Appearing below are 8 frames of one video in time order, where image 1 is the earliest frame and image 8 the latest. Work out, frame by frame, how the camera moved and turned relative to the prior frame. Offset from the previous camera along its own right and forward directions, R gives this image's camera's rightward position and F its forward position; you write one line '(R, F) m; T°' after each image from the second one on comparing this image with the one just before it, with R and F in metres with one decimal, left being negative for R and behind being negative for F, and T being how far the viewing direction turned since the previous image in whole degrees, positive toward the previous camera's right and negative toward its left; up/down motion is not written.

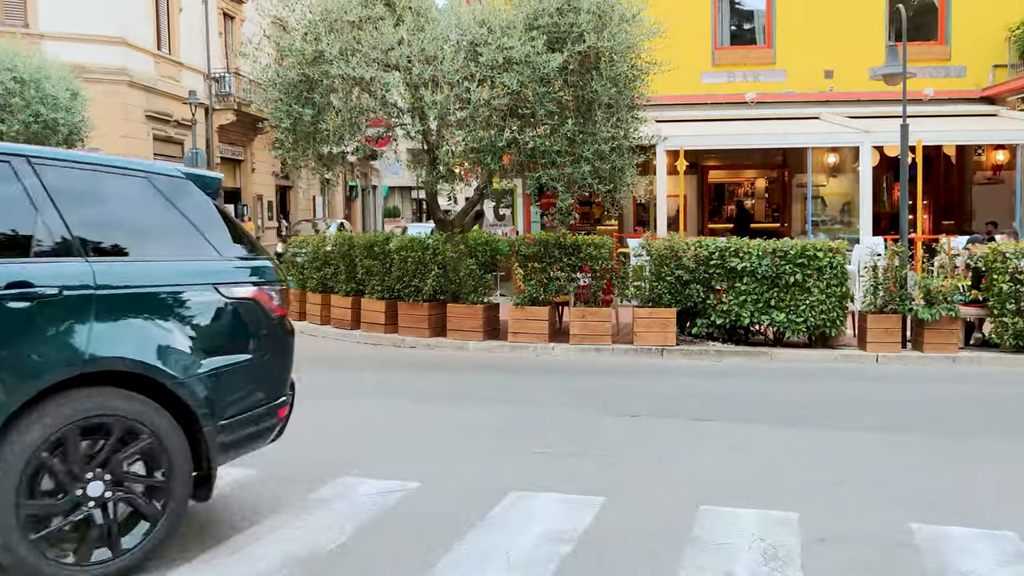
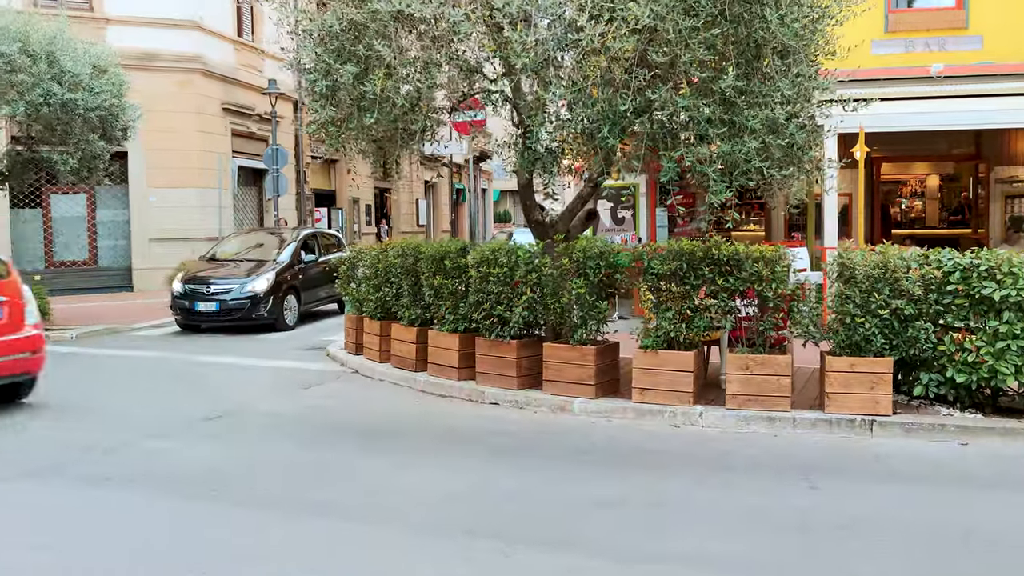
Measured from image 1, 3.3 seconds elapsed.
(-0.1, +3.1) m; -7°
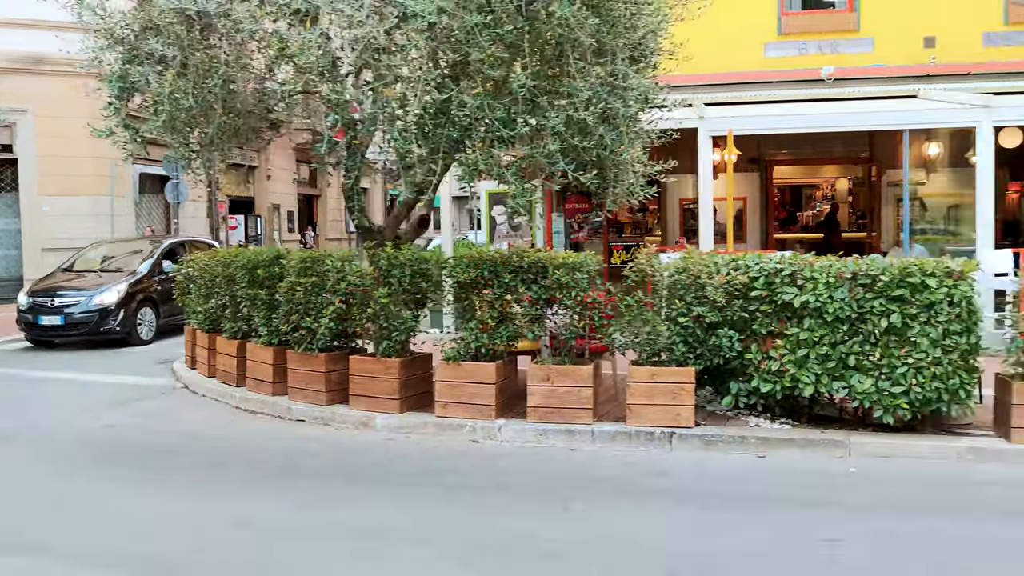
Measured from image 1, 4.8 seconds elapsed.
(+1.1, +0.3) m; +2°
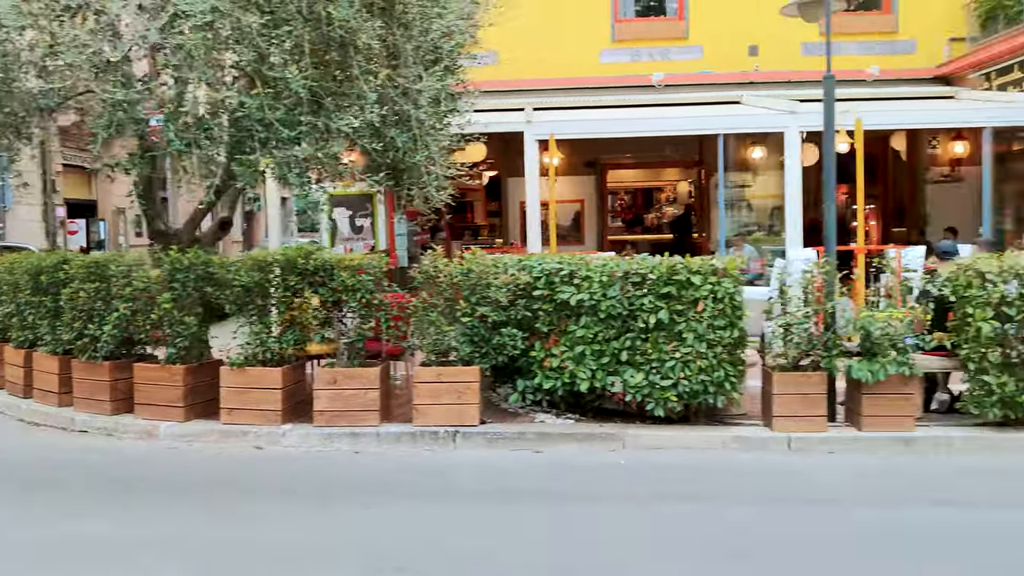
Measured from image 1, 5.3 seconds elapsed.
(+0.6, -0.1) m; +7°
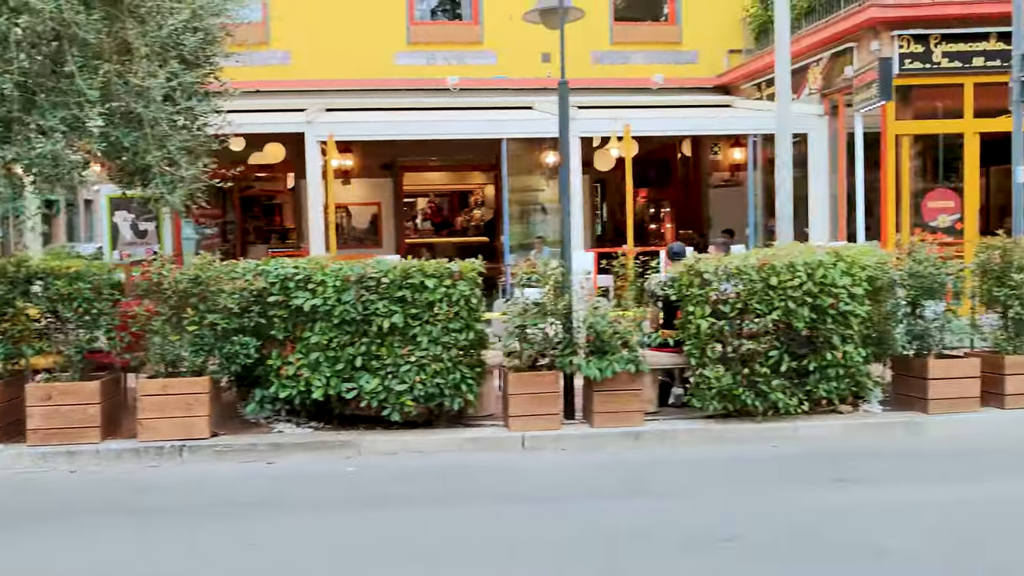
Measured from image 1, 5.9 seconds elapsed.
(+0.7, 0.0) m; +9°
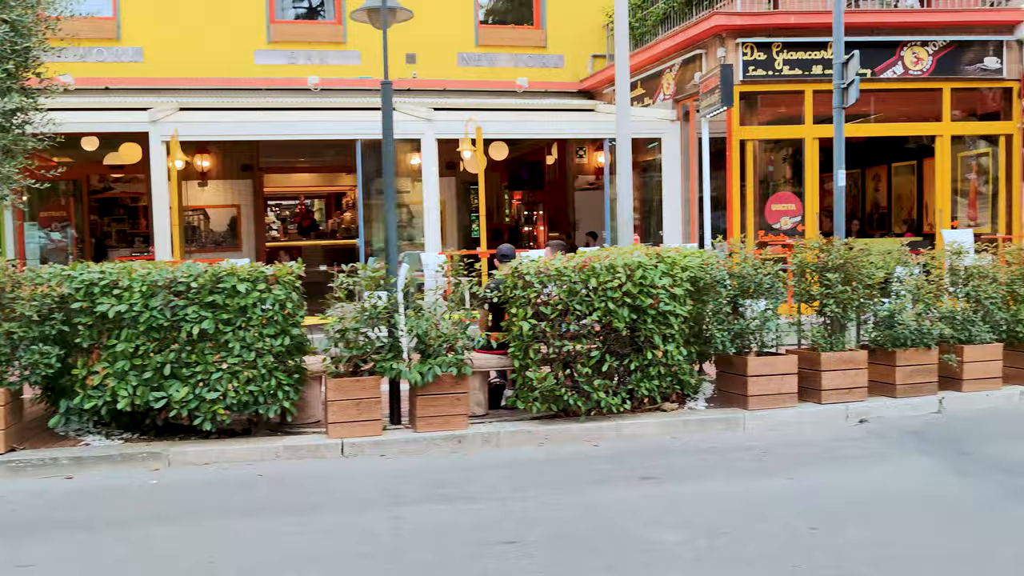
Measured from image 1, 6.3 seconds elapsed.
(+0.5, 0.0) m; +6°
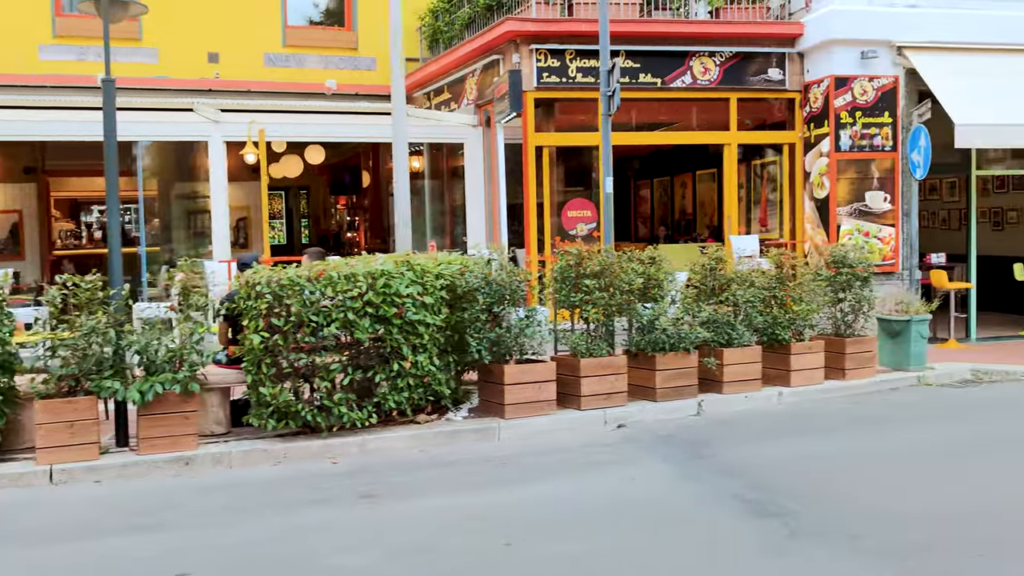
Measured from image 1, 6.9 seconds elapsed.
(+0.8, +0.2) m; +8°
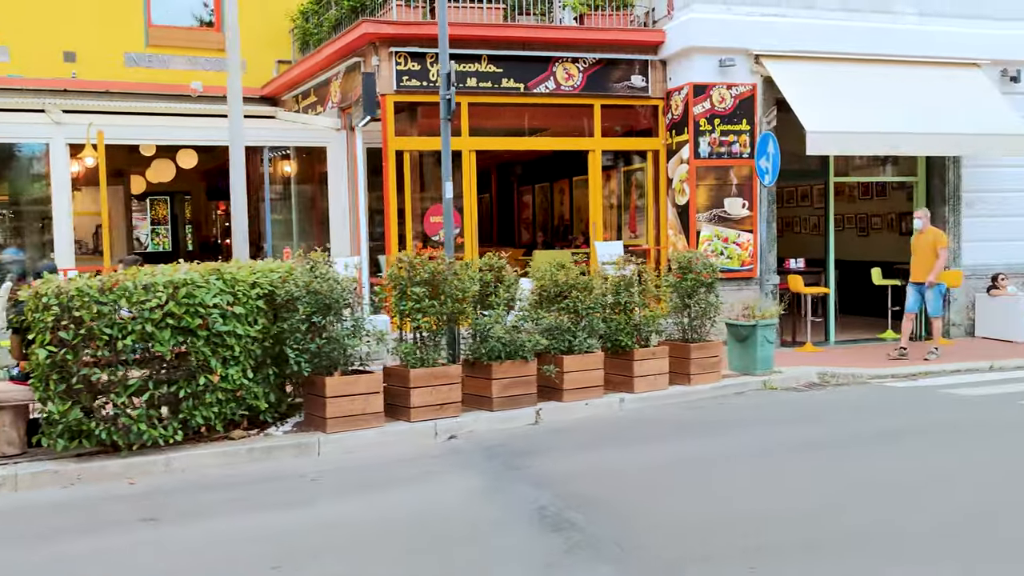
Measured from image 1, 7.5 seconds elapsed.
(+0.6, +0.1) m; +5°
